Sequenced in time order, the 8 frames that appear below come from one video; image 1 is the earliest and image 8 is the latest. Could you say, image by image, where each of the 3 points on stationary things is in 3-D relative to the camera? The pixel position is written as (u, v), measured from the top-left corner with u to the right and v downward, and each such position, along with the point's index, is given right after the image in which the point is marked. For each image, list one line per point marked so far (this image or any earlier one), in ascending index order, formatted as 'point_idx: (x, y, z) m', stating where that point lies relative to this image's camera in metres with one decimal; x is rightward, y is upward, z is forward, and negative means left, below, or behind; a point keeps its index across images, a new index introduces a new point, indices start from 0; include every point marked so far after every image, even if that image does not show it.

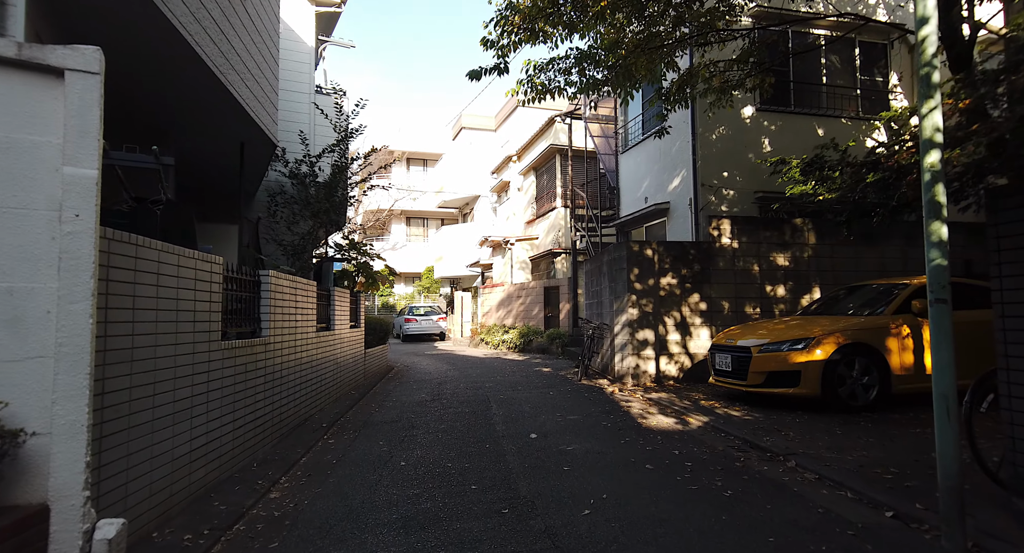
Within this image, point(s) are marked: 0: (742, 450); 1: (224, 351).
0: (+2.0, -1.5, +4.5) m
1: (-2.5, -0.6, +4.4) m
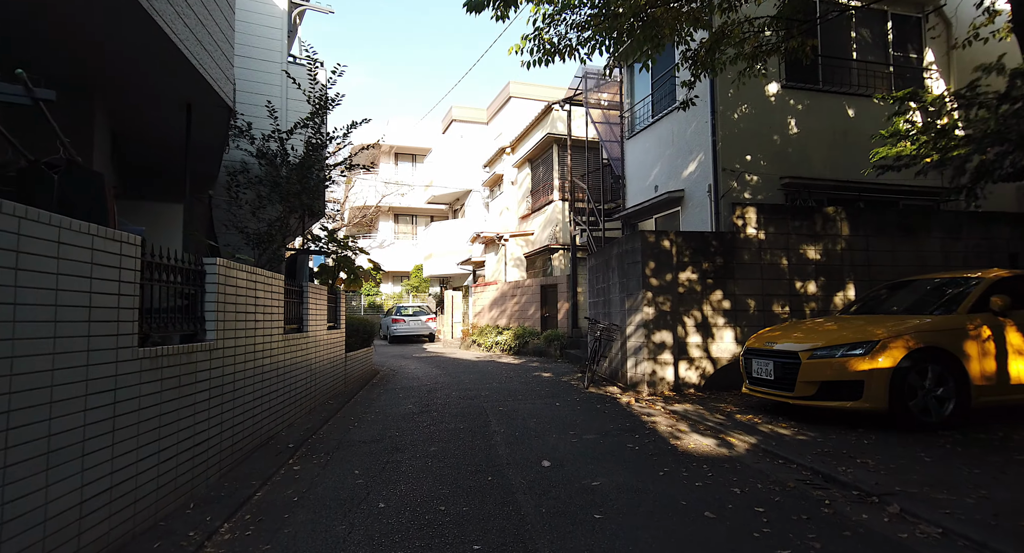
0: (+2.1, -1.5, +3.5) m
1: (-2.4, -0.6, +3.3) m
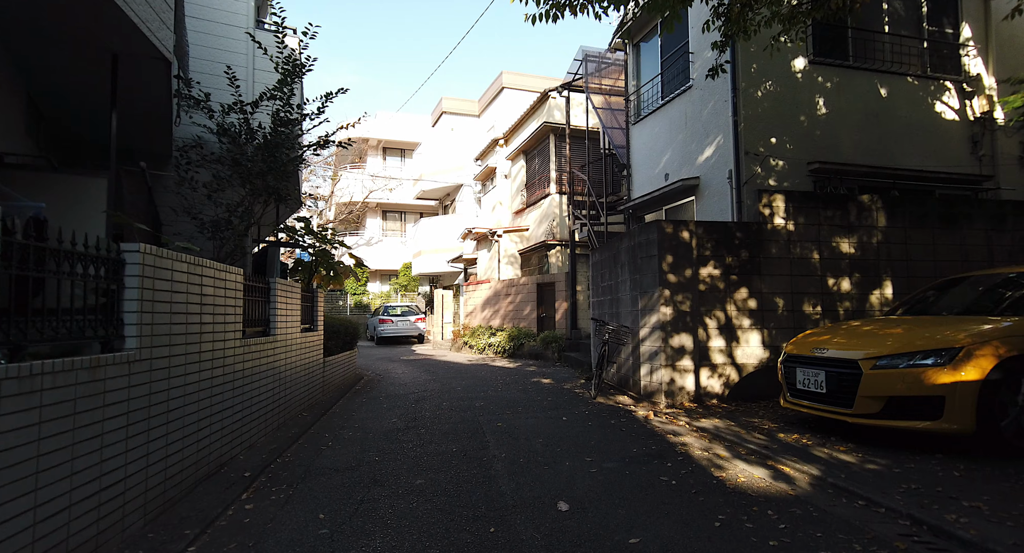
0: (+2.2, -1.4, +2.6) m
1: (-2.4, -0.5, +2.4) m
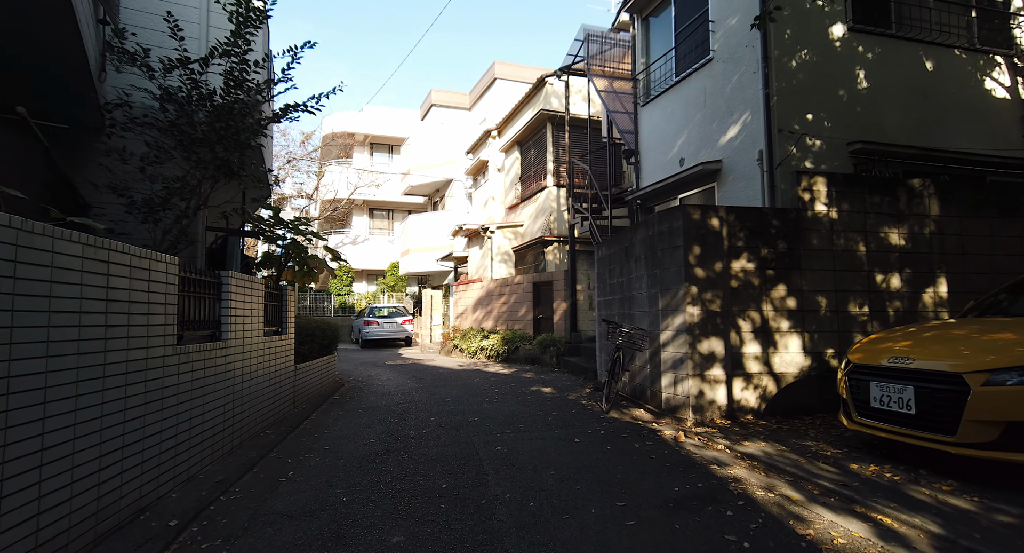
0: (+2.3, -1.3, +1.6) m
1: (-2.3, -0.4, +1.3) m
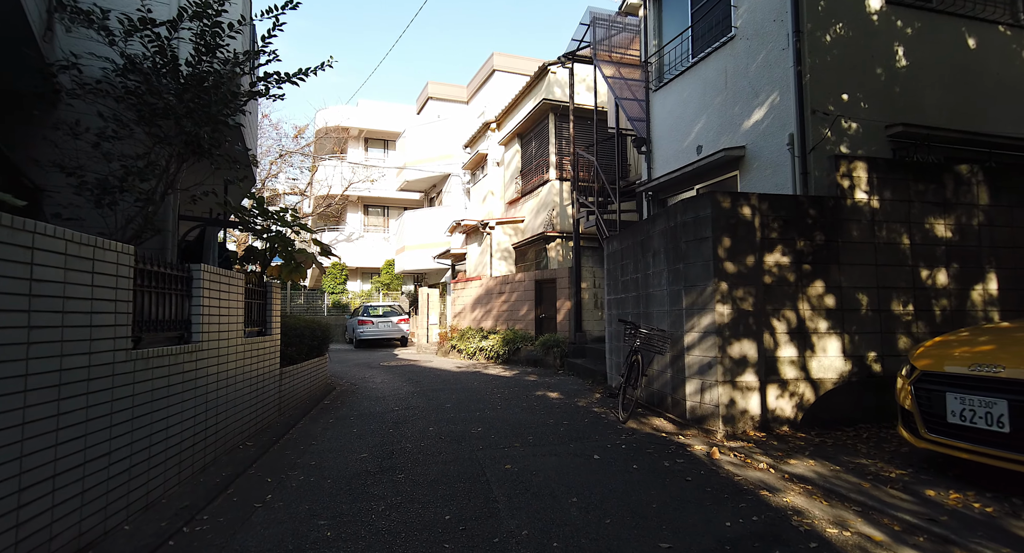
0: (+2.4, -1.3, +1.1) m
1: (-2.1, -0.4, +0.7) m
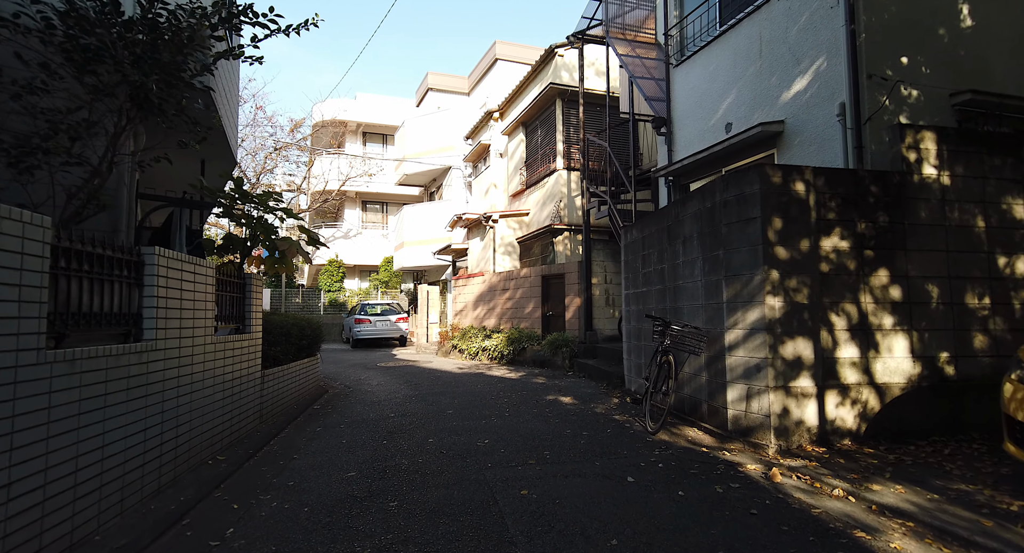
0: (+2.5, -1.2, +0.3) m
1: (-2.0, -0.2, -0.1) m
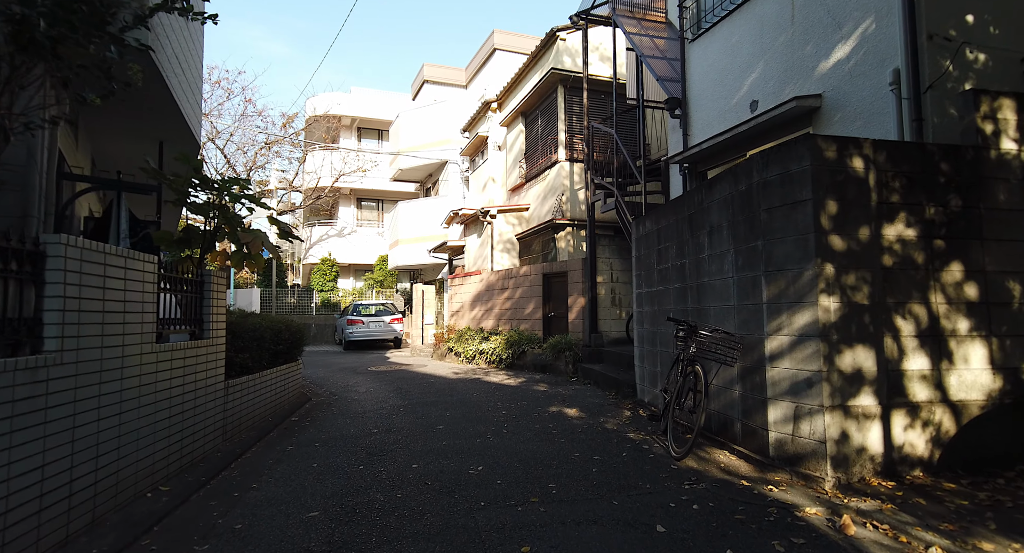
0: (+2.5, -1.1, -0.5) m
1: (-2.0, -0.2, -0.9) m
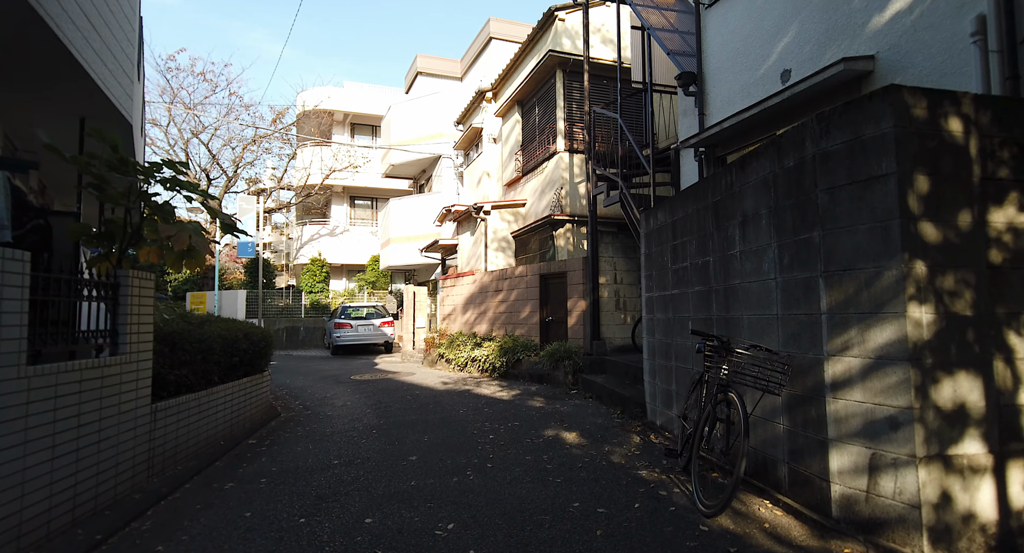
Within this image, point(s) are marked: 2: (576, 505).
0: (+2.4, -1.1, -1.4) m
1: (-2.2, -0.2, -1.8) m
2: (+0.4, -1.6, +3.5) m
